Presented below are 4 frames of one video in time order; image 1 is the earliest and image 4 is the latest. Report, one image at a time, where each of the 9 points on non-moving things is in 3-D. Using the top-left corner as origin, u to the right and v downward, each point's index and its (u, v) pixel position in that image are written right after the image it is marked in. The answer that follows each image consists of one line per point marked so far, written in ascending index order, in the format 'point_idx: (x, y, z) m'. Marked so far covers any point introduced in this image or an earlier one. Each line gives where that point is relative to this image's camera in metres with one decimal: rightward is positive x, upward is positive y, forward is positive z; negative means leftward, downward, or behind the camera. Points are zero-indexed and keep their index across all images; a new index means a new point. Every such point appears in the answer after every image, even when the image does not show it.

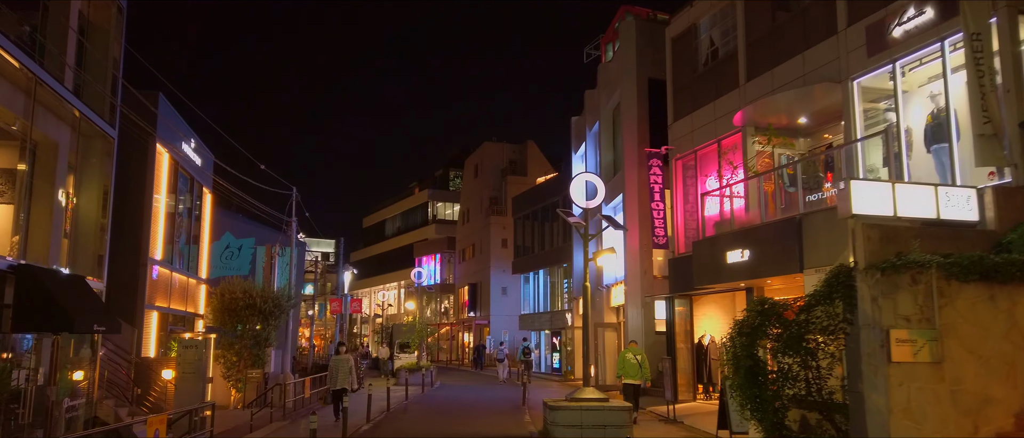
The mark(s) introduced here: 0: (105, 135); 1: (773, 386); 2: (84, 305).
0: (-10.1, +2.1, +17.9) m
1: (+3.7, -2.4, +10.2) m
2: (-8.7, -1.8, +14.6) m
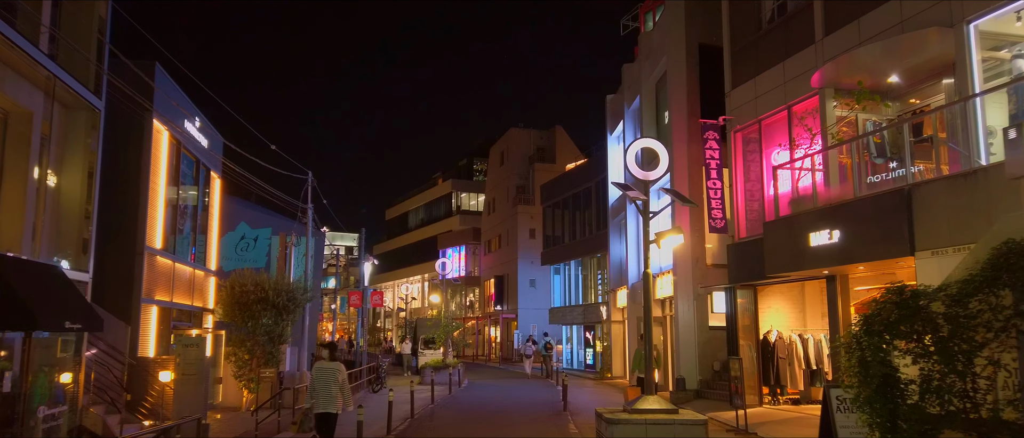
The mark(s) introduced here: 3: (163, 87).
0: (-9.3, +2.5, +15.8) m
1: (+4.3, -2.0, +7.7) m
2: (-7.9, -1.4, +12.5) m
3: (-9.2, +3.5, +19.0) m
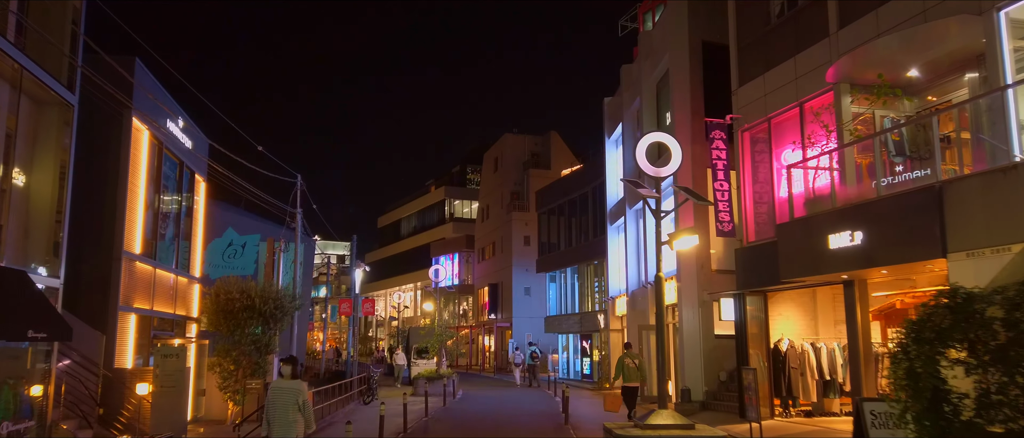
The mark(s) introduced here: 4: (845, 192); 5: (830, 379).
0: (-9.3, +2.4, +14.9) m
1: (+4.4, -1.9, +6.9) m
2: (-7.9, -1.4, +11.5) m
3: (-9.3, +3.4, +18.1) m
4: (+6.1, +0.5, +13.2) m
5: (+7.2, -3.6, +16.3) m
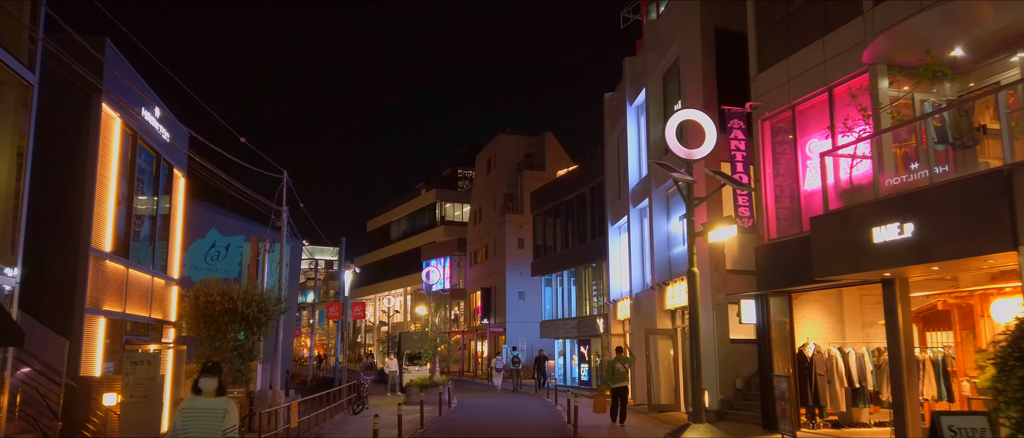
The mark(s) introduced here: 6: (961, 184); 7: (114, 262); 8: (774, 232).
0: (-9.1, +2.6, +13.4) m
1: (+4.6, -1.7, +5.6) m
2: (-7.7, -1.2, +10.1) m
3: (-9.2, +3.5, +16.7) m
4: (+6.3, +0.6, +11.9) m
5: (+7.3, -3.5, +15.0) m
6: (+6.4, +0.5, +10.3) m
7: (-9.5, -1.0, +17.2) m
8: (+5.9, -0.3, +16.2) m
